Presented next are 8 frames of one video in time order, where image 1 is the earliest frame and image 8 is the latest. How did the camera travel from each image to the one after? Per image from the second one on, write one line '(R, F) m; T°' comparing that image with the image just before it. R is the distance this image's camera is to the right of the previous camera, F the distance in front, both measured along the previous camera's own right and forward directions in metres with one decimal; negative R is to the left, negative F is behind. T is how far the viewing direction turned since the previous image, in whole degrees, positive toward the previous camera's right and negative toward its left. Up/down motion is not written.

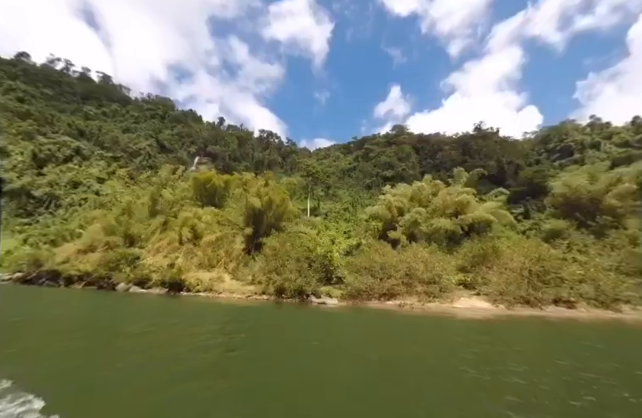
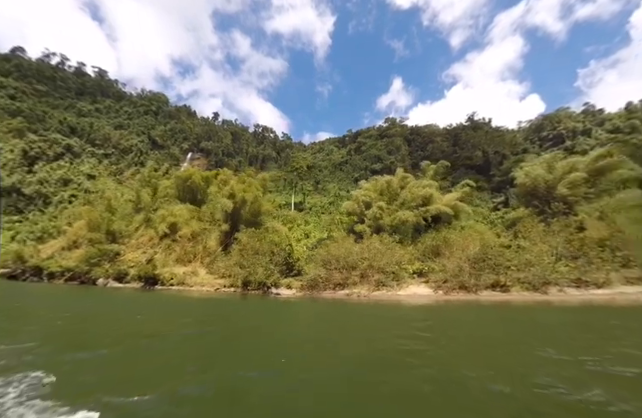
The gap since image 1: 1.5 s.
(+3.9, -0.5) m; -1°
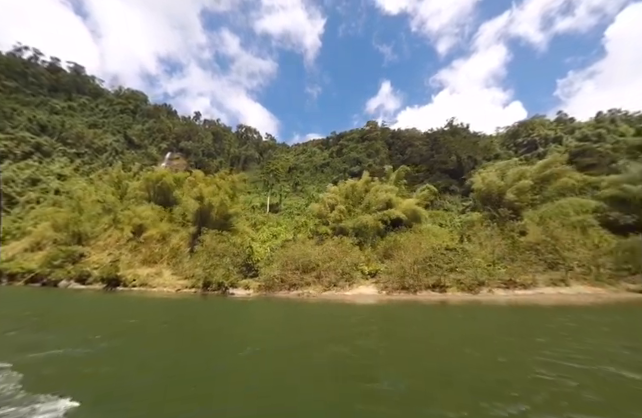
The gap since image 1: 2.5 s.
(+2.8, -0.6) m; +2°
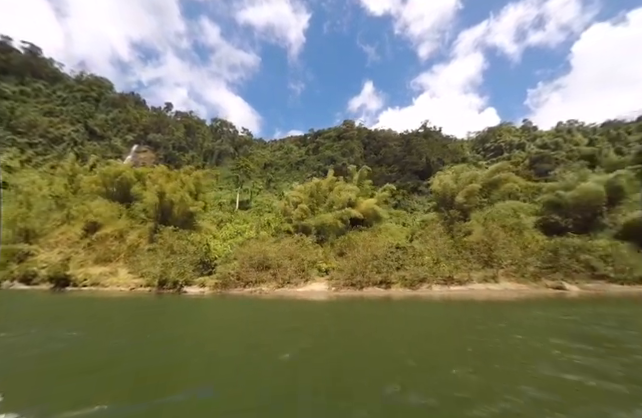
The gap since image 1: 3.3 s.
(+2.0, -0.4) m; +4°
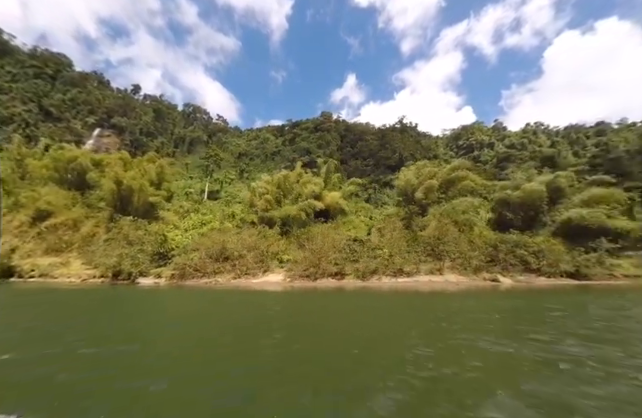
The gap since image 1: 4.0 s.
(+1.7, -0.1) m; +4°
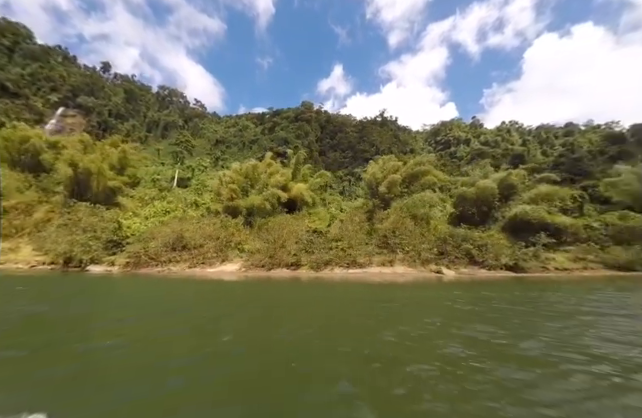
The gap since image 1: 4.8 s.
(+2.0, -0.1) m; +3°
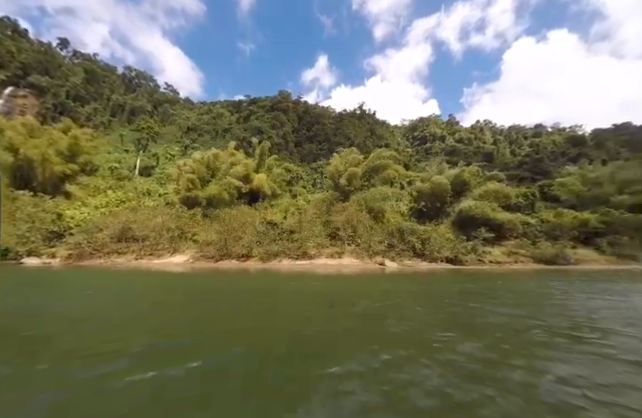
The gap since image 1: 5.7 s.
(+2.2, 0.0) m; +4°
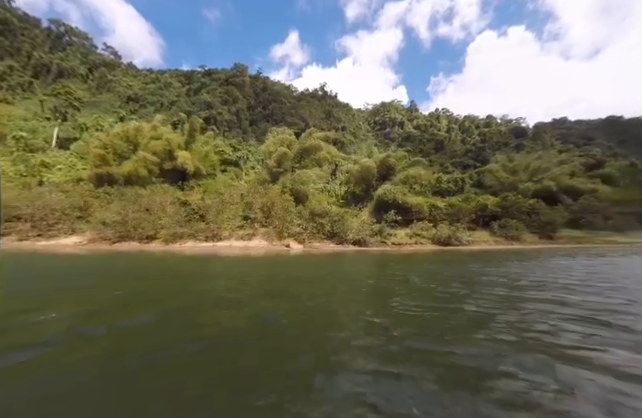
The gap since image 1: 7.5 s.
(+4.0, +0.2) m; +7°
